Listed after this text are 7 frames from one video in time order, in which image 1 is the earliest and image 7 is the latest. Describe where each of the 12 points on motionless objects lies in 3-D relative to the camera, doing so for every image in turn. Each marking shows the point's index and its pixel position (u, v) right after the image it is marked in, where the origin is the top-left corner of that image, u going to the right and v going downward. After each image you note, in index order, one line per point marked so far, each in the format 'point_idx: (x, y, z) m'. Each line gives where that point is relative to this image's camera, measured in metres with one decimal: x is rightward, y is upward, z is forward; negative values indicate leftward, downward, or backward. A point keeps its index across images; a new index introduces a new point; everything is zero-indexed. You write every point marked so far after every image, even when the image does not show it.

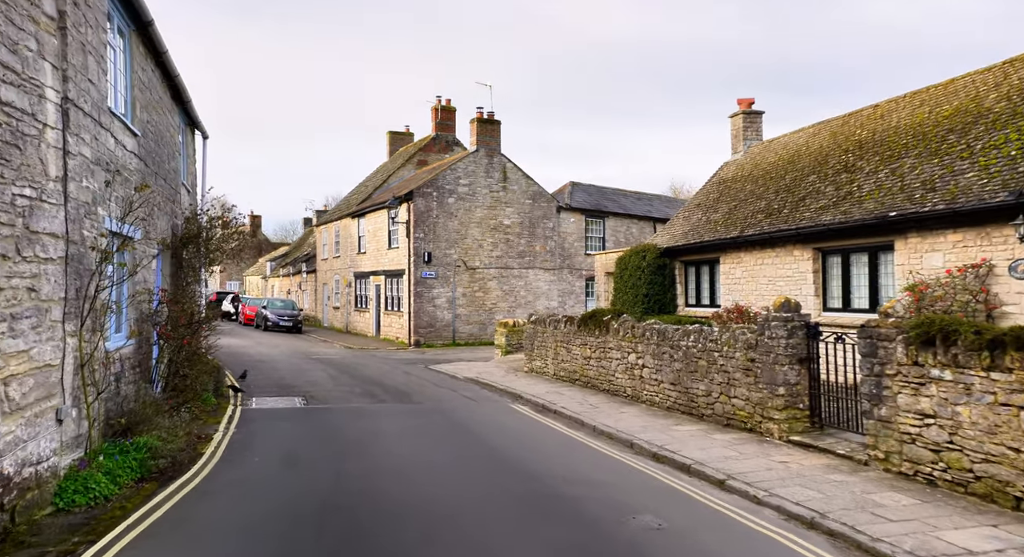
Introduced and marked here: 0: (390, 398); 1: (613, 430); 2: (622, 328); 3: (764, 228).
0: (-2.5, -2.4, +14.5) m
1: (+1.5, -2.2, +10.5) m
2: (+2.1, -0.9, +13.6) m
3: (+5.2, +1.1, +14.8) m
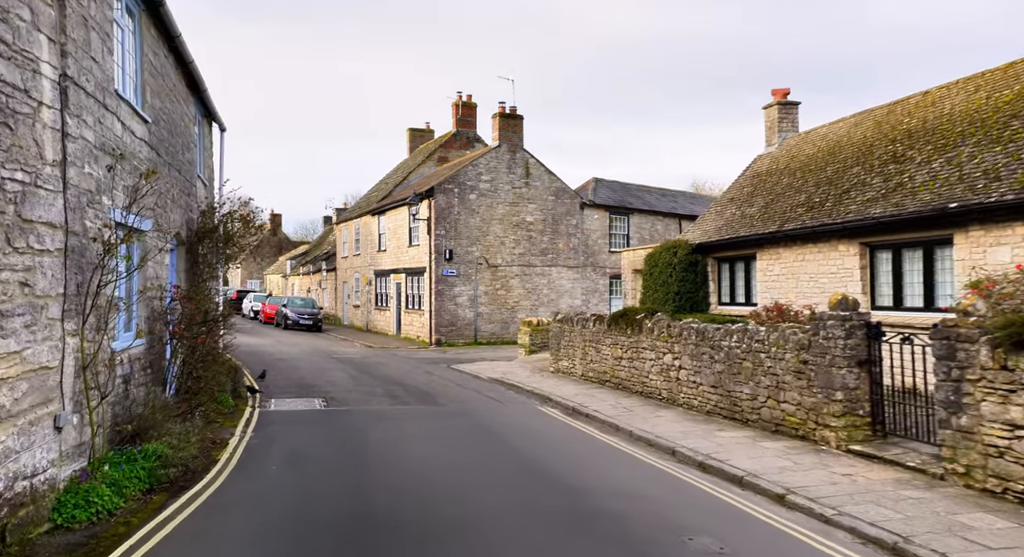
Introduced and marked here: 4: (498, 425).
0: (-1.9, -2.4, +13.9) m
1: (+1.9, -2.2, +9.9) m
2: (+2.6, -0.9, +12.9) m
3: (+5.8, +1.1, +14.1) m
4: (-0.2, -2.4, +11.7) m
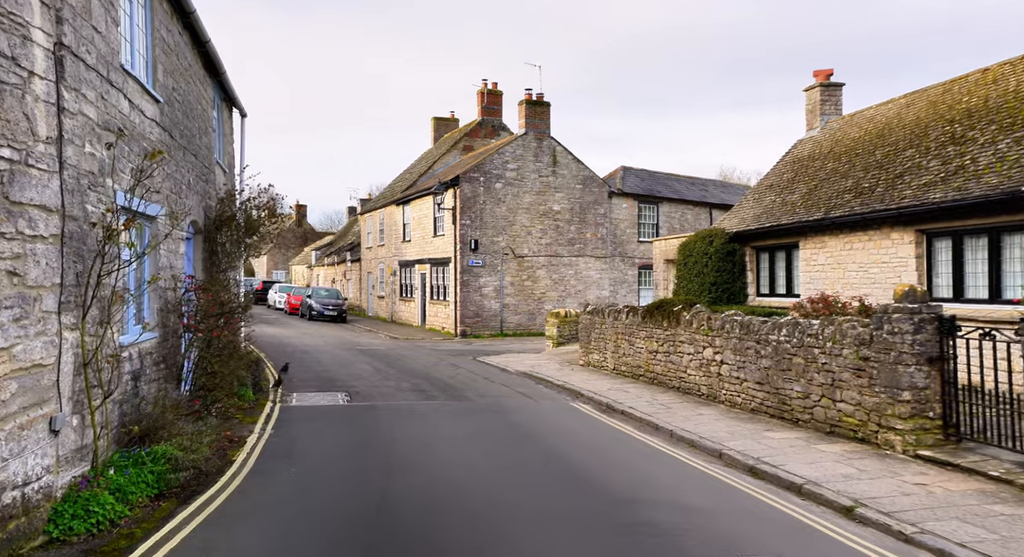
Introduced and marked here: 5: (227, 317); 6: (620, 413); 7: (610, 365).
0: (-1.3, -2.2, +13.4) m
1: (+2.4, -2.0, +9.2) m
2: (+3.1, -0.7, +12.2) m
3: (+6.3, +1.3, +13.2) m
4: (+0.3, -2.2, +11.1) m
5: (-3.7, -0.5, +9.2) m
6: (+1.7, -2.2, +11.6) m
7: (+2.2, -2.0, +16.3) m
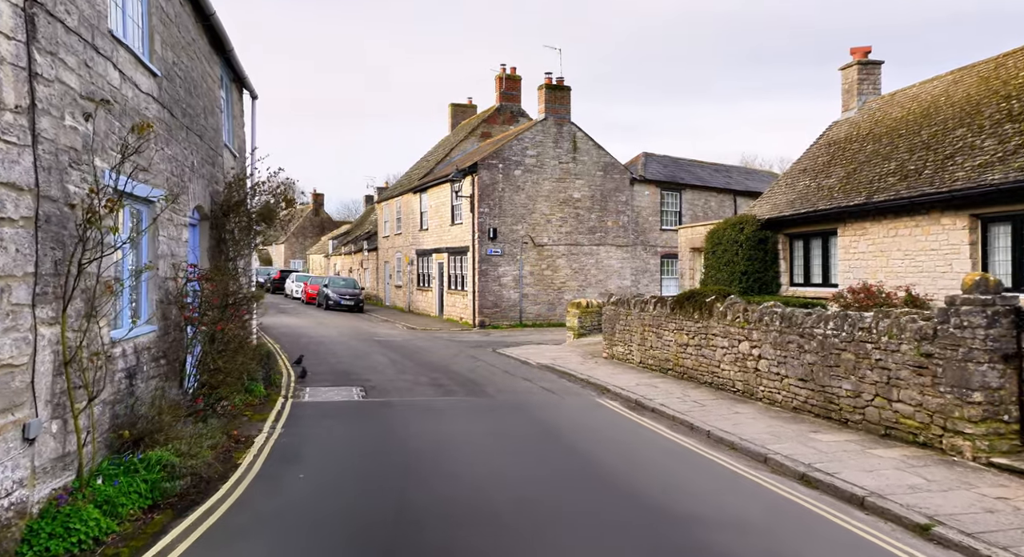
0: (-0.9, -2.0, +12.8) m
1: (+2.7, -1.9, +8.5) m
2: (+3.5, -0.5, +11.5) m
3: (+6.7, +1.5, +12.4) m
4: (+0.6, -2.1, +10.4) m
5: (-3.4, -0.4, +8.7) m
6: (+2.1, -2.0, +11.0) m
7: (+2.7, -1.7, +15.6) m
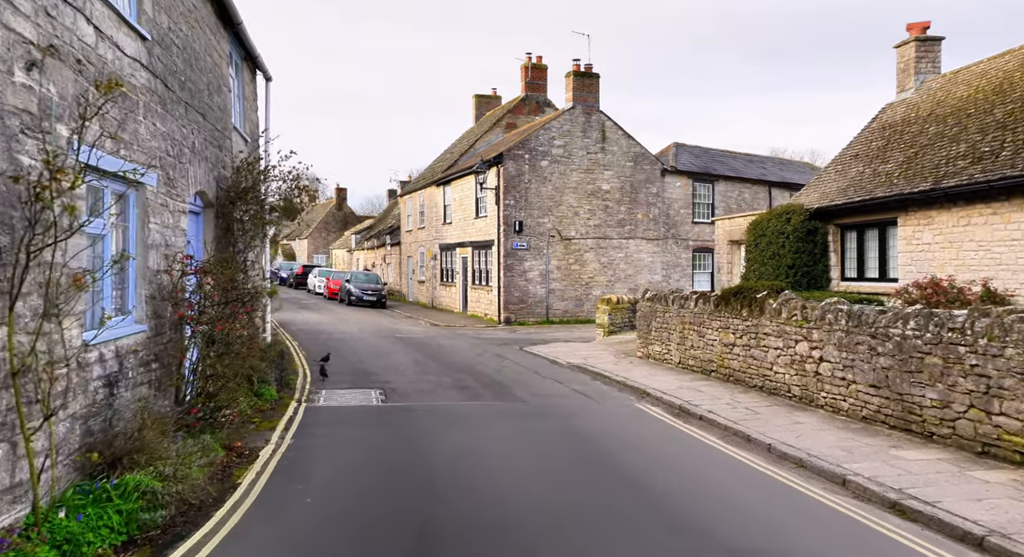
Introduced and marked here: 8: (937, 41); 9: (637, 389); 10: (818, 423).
0: (-0.4, -1.9, +11.9) m
1: (+3.0, -1.8, +7.5) m
2: (+4.0, -0.4, +10.4) m
3: (+7.2, +1.6, +11.2) m
4: (+1.0, -2.0, +9.5) m
5: (-3.0, -0.3, +7.8) m
6: (+2.6, -1.9, +9.9) m
7: (+3.3, -1.6, +14.6) m
8: (+9.4, +5.3, +15.9) m
9: (+2.1, -1.9, +12.3) m
10: (+3.8, -1.8, +8.8) m
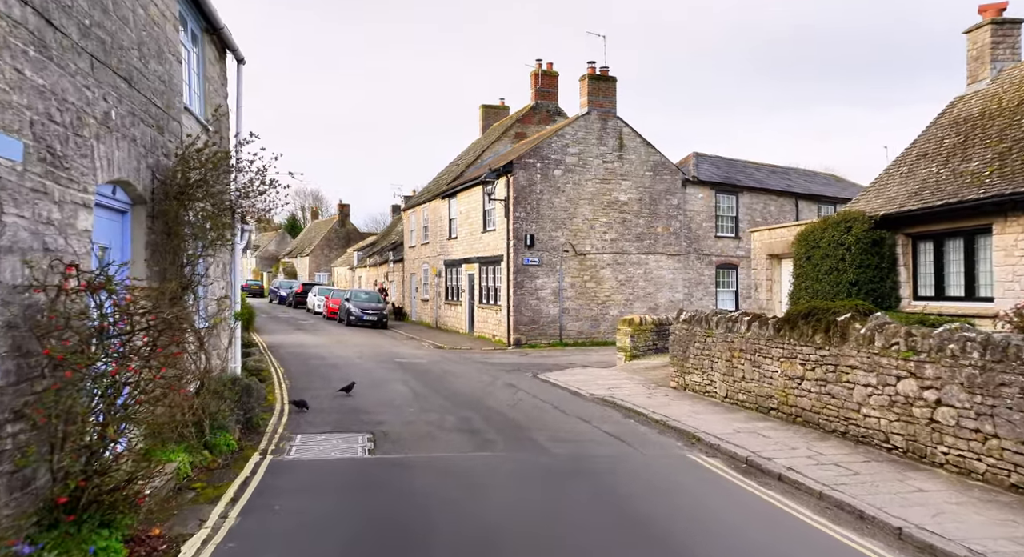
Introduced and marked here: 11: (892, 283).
0: (-0.2, -2.1, +9.6) m
1: (+3.3, -2.0, +5.2) m
2: (+4.2, -0.6, +8.2) m
3: (+7.5, +1.4, +9.0) m
4: (+1.3, -2.2, +7.2) m
5: (-2.8, -0.4, +5.6) m
6: (+2.8, -2.1, +7.7) m
7: (+3.6, -1.9, +12.3) m
8: (+9.7, +4.9, +13.8) m
9: (+2.4, -2.2, +10.0) m
10: (+4.0, -1.9, +6.5) m
11: (+6.9, -0.1, +13.1) m
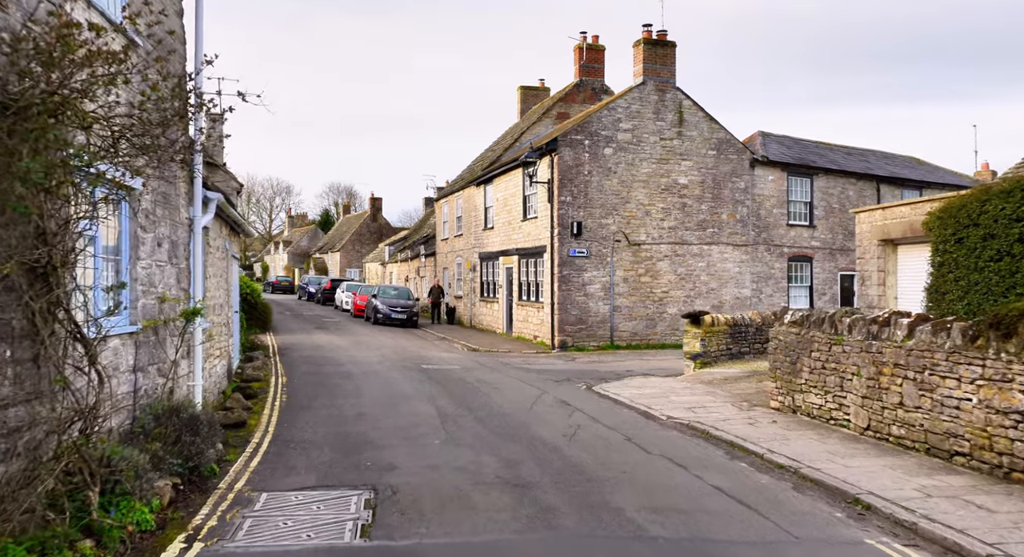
0: (+0.5, -2.0, +6.4) m
1: (+3.7, -1.8, +1.9) m
2: (+4.8, -0.5, +4.8) m
3: (+8.1, +1.5, +5.4) m
4: (+1.8, -2.0, +4.0) m
5: (-2.3, -0.3, +2.6) m
6: (+3.3, -2.0, +4.3) m
7: (+4.3, -1.8, +9.0) m
8: (+10.5, +5.1, +10.1) m
9: (+3.0, -2.0, +6.7) m
10: (+4.5, -1.8, +3.1) m
11: (+7.7, +0.1, +9.5) m
